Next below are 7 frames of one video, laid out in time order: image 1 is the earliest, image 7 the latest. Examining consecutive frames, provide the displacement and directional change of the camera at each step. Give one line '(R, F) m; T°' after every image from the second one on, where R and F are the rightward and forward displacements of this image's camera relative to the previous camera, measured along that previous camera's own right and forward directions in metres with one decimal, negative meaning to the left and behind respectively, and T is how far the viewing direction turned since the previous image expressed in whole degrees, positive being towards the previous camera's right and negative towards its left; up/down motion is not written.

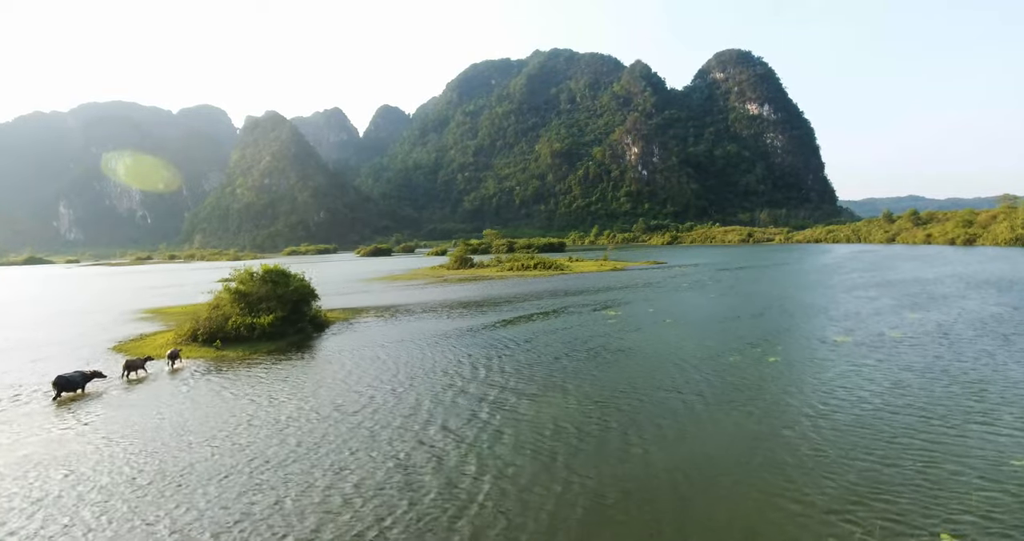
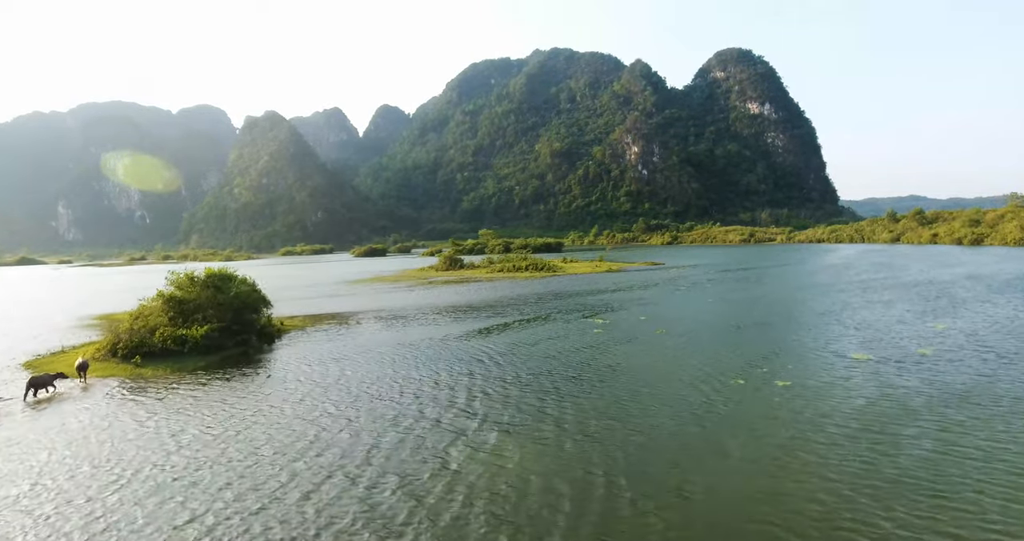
(+1.3, +3.5) m; 0°
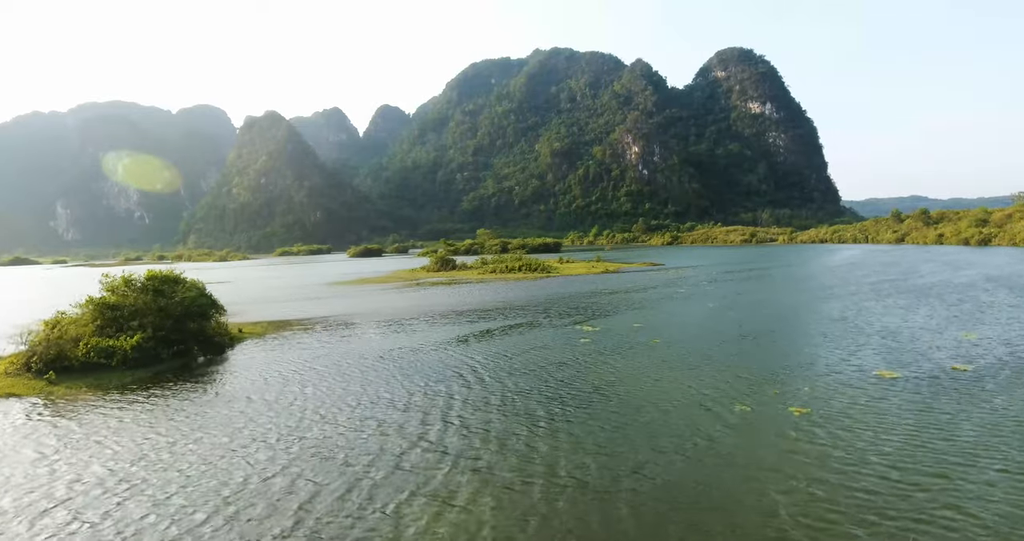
(+1.0, +3.0) m; 0°
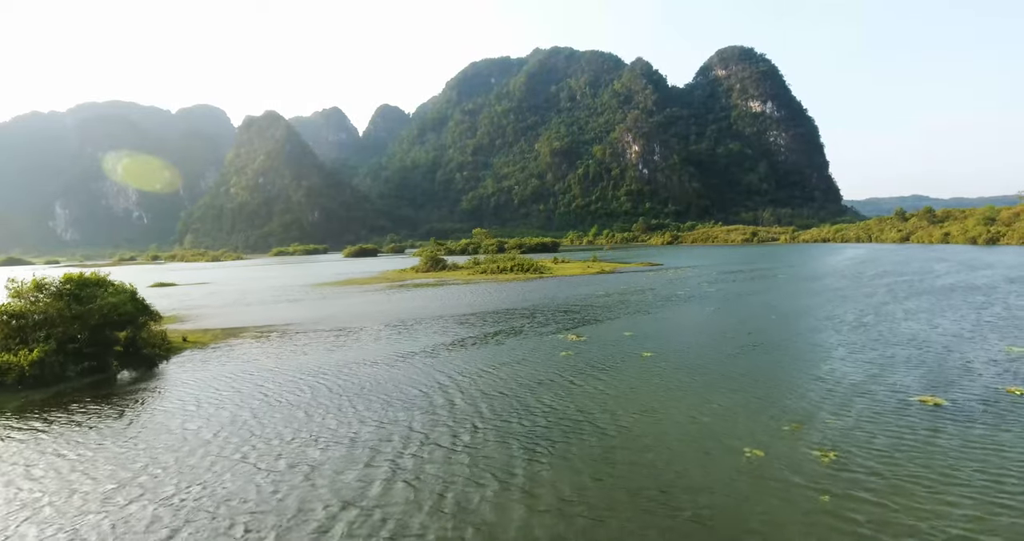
(+1.1, +3.2) m; 0°
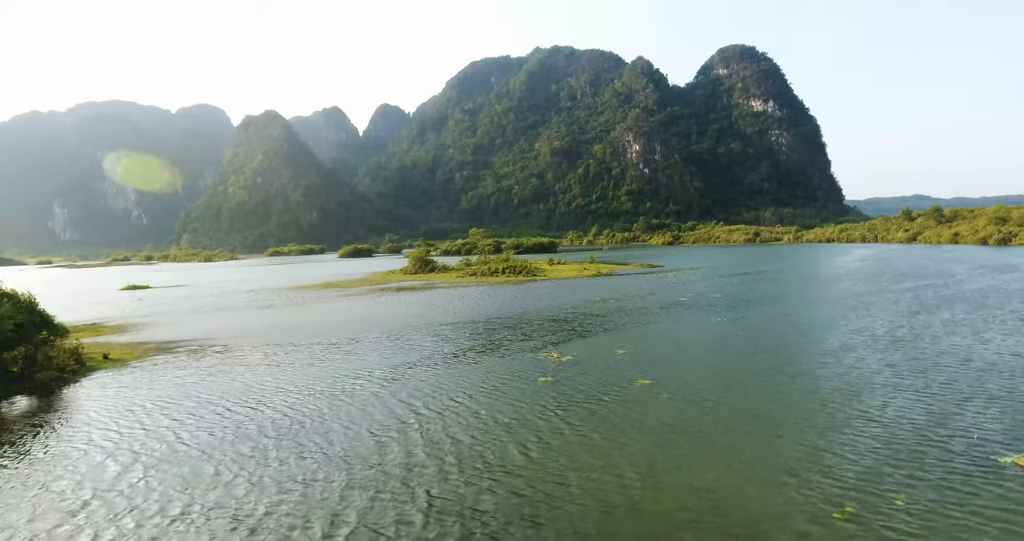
(+1.0, +3.8) m; 0°
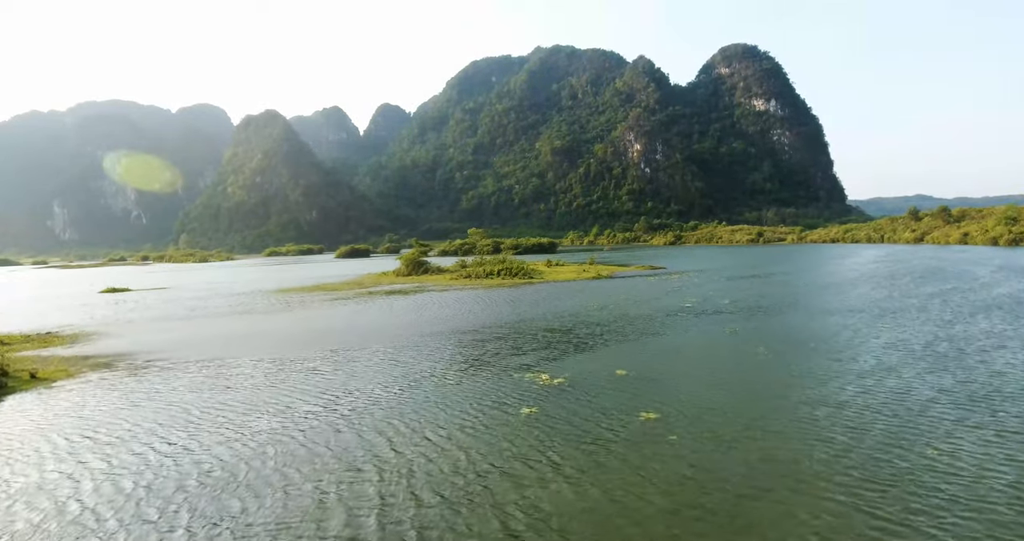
(+0.5, +2.9) m; 0°
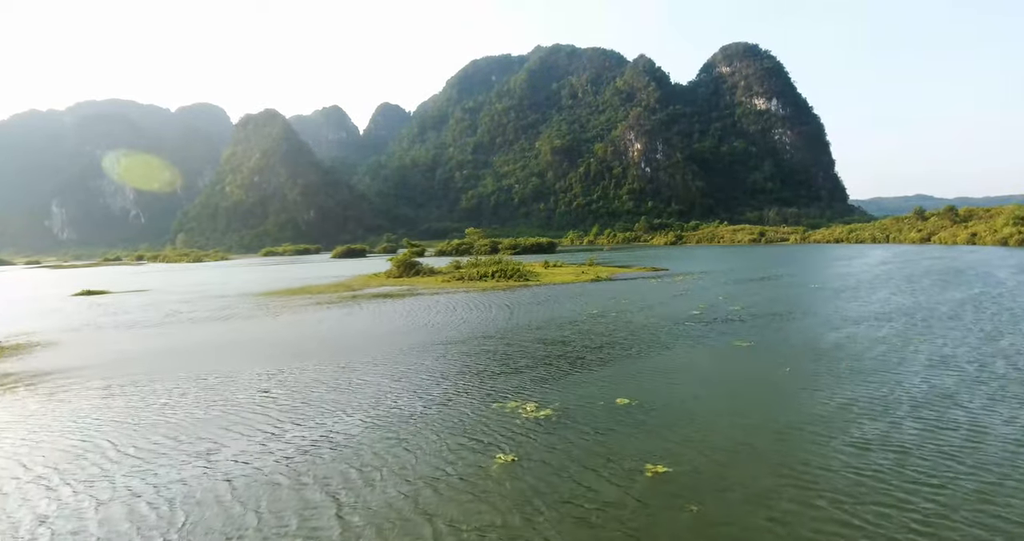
(+0.5, +3.0) m; 0°
